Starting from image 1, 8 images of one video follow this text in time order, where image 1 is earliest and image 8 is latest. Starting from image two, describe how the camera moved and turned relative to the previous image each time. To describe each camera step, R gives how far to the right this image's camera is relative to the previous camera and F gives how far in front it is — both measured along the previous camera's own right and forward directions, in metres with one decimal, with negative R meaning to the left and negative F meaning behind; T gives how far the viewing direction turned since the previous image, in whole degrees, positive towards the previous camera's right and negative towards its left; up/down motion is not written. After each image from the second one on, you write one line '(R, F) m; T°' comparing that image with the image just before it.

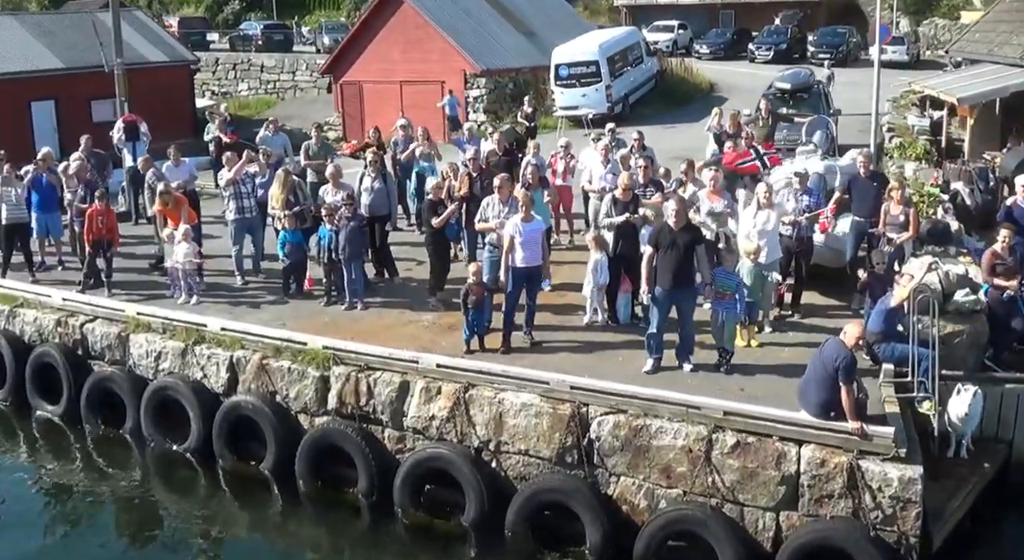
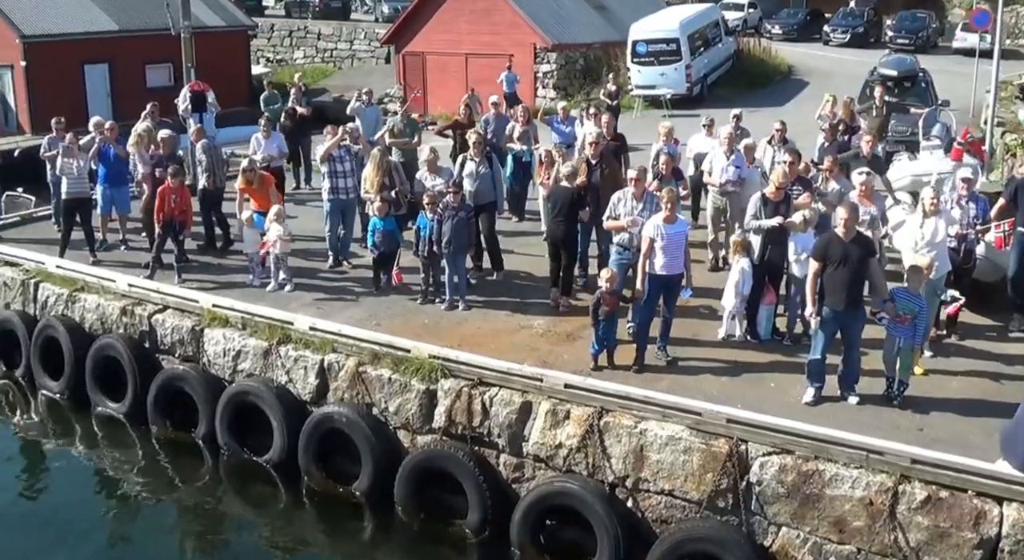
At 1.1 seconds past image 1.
(-1.0, +1.2) m; -1°
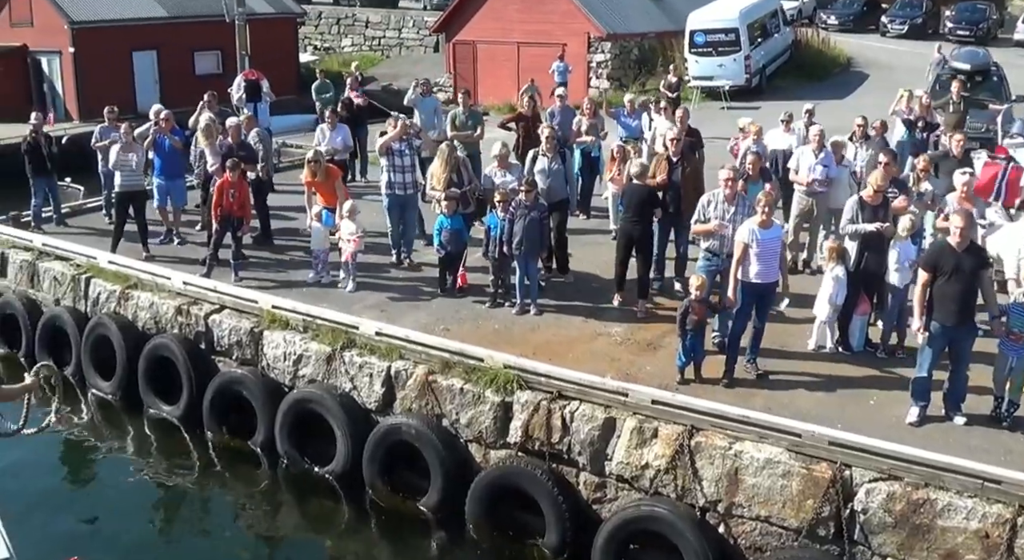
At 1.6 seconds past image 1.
(-0.4, +0.5) m; -2°
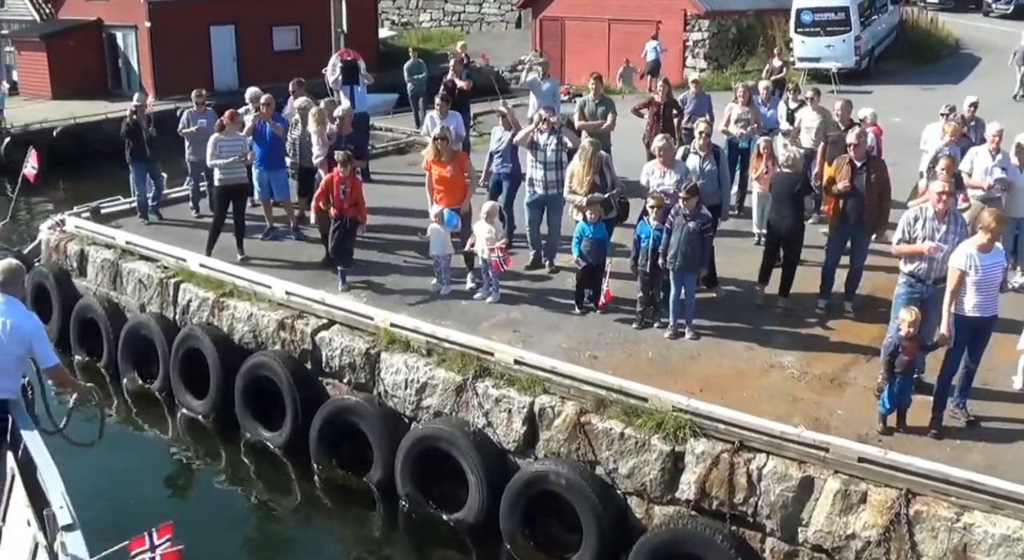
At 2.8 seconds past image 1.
(-0.8, +1.1) m; -3°
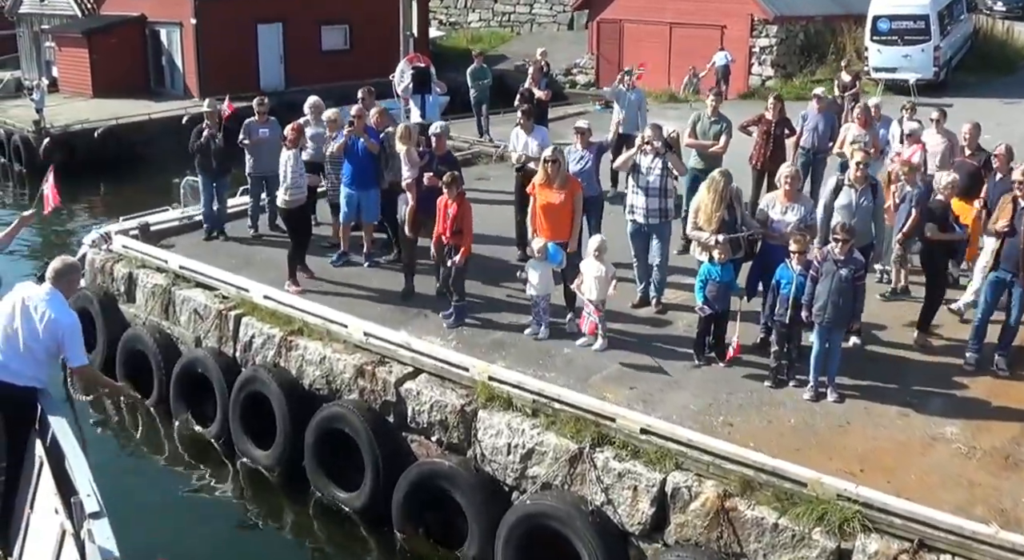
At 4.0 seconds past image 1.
(-0.7, +0.9) m; -1°
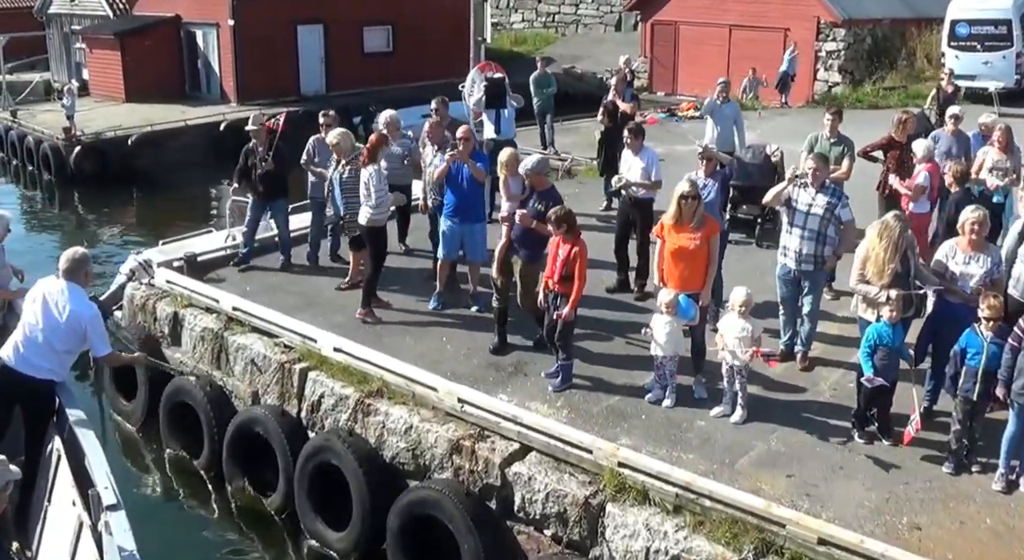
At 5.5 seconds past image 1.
(-0.7, +1.1) m; -1°
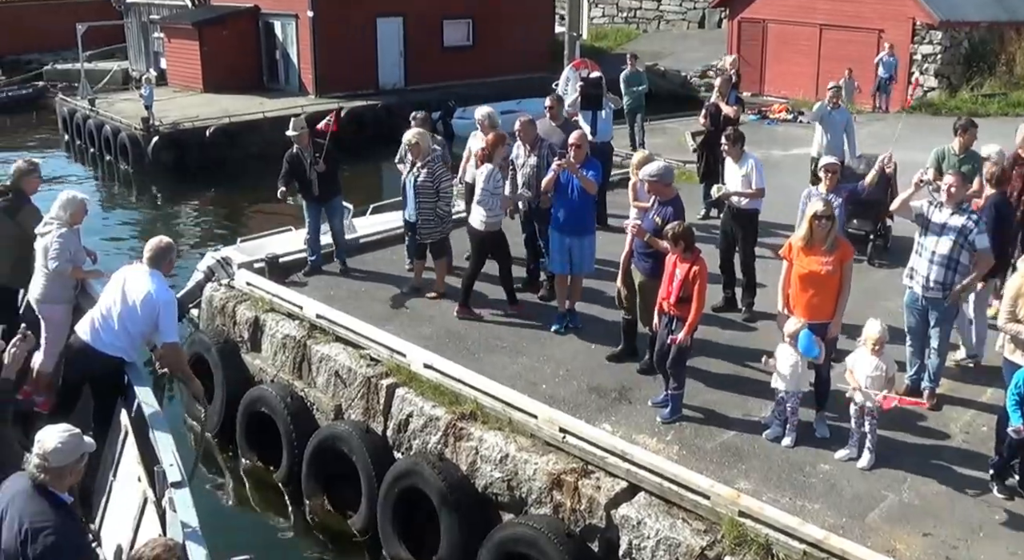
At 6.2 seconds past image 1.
(-0.3, +0.4) m; -3°
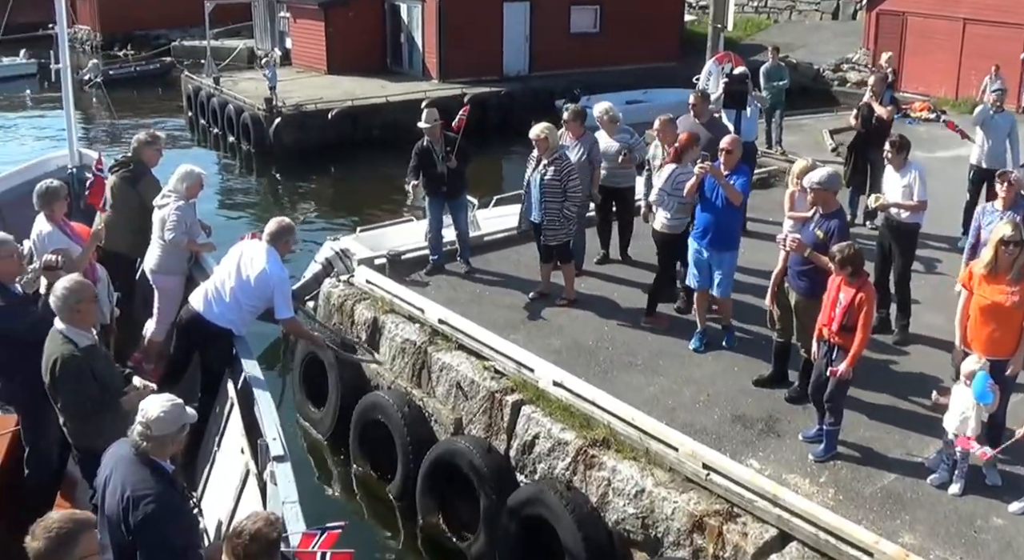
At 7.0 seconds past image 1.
(-0.3, +0.5) m; -6°
